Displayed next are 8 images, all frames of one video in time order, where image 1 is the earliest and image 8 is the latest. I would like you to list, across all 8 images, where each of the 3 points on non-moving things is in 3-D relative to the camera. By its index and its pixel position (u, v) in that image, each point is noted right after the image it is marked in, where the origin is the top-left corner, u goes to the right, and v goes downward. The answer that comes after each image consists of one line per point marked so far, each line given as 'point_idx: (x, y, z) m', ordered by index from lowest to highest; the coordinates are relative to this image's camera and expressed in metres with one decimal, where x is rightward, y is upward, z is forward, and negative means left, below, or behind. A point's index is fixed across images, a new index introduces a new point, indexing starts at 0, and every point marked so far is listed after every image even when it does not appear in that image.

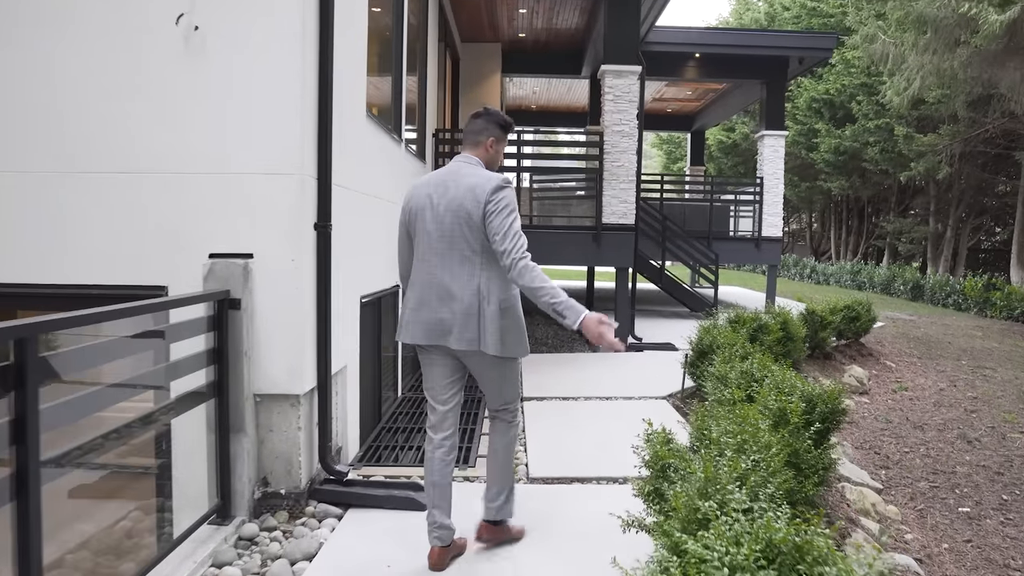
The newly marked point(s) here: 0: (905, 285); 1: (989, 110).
0: (+8.7, +0.1, +15.6) m
1: (+8.7, +3.3, +12.8) m
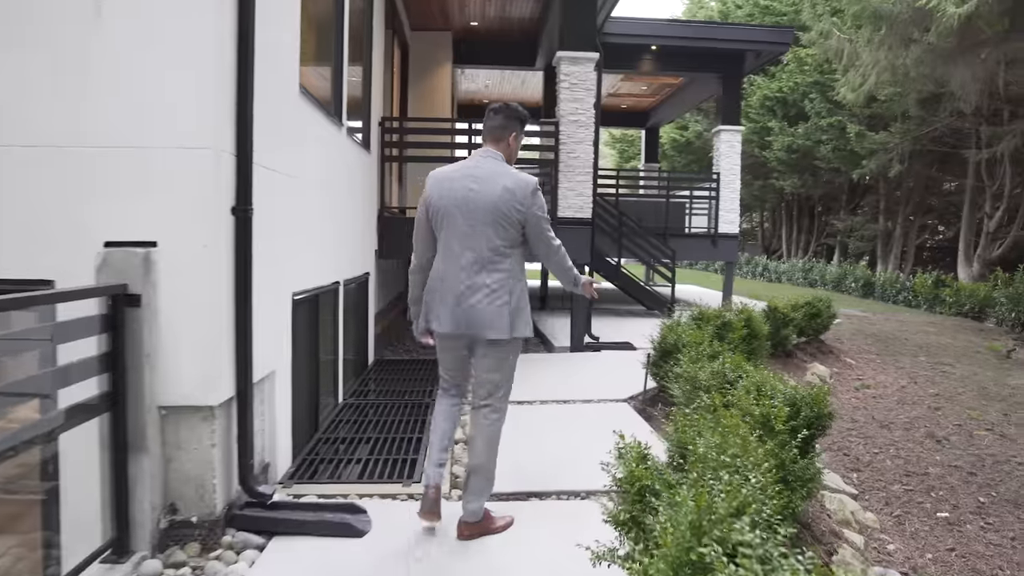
0: (+7.7, +0.1, +15.7) m
1: (+7.9, +3.3, +12.9) m
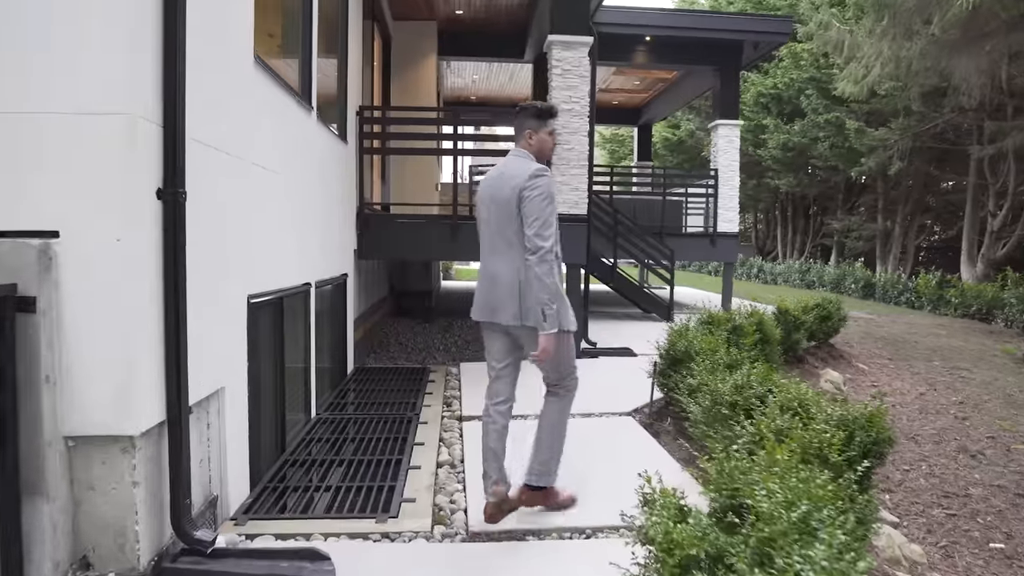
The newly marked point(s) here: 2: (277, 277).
0: (+7.5, +0.1, +15.3) m
1: (+7.7, +3.3, +12.5) m
2: (-1.4, +0.1, +4.1) m
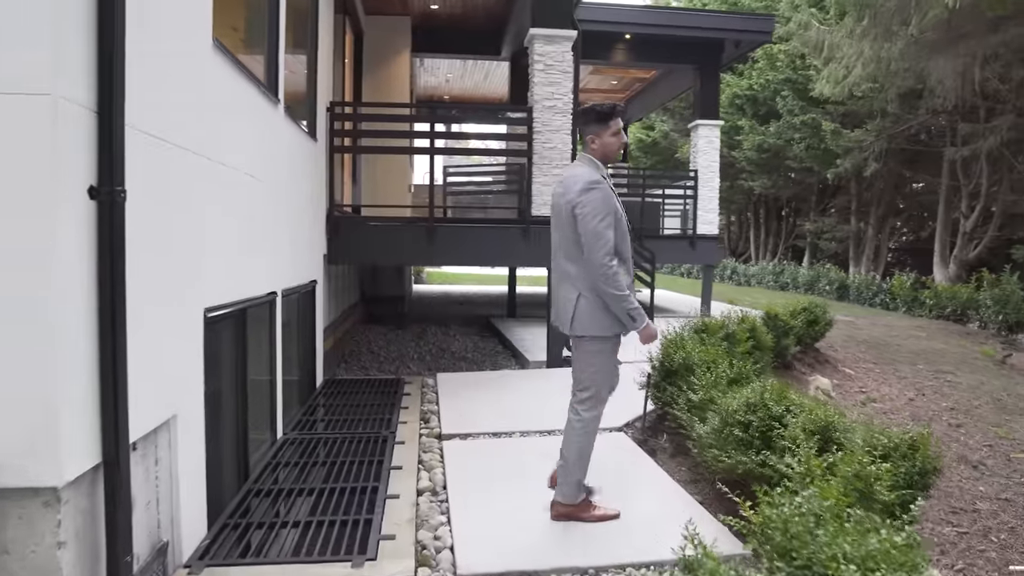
0: (+6.9, +0.1, +15.3) m
1: (+7.2, +3.3, +12.5) m
2: (-1.4, 0.0, +3.7) m
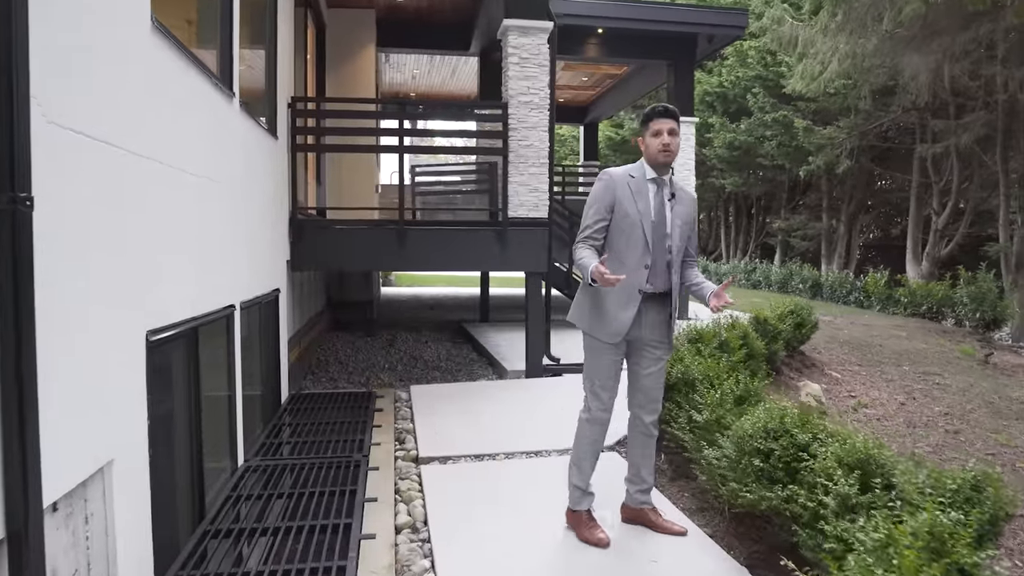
0: (+6.3, +0.1, +15.2) m
1: (+6.7, +3.3, +12.5) m
2: (-1.5, -0.1, +3.3) m
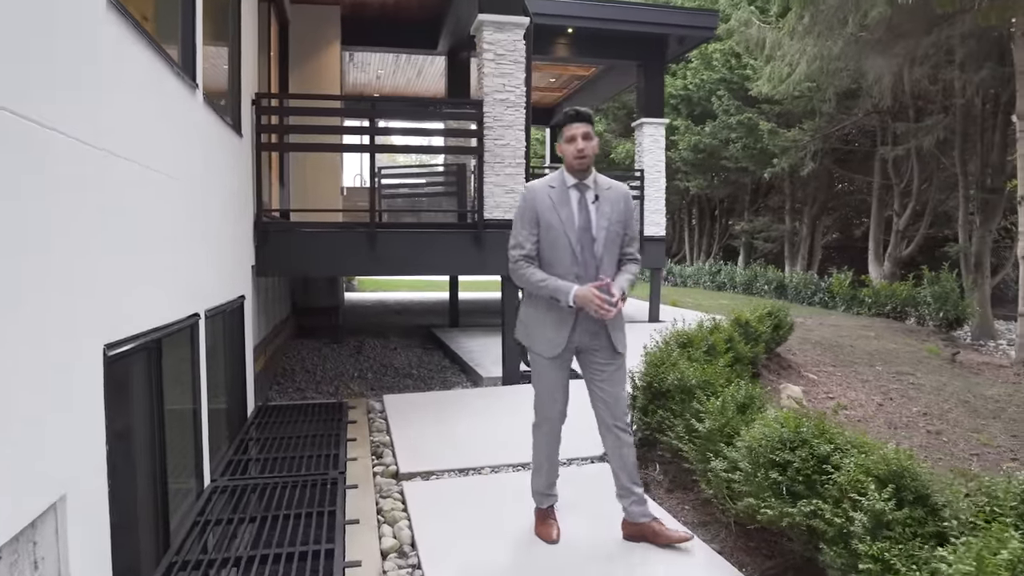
0: (+5.6, +0.1, +15.4) m
1: (+6.1, +3.3, +12.6) m
2: (-1.5, -0.1, +3.0) m
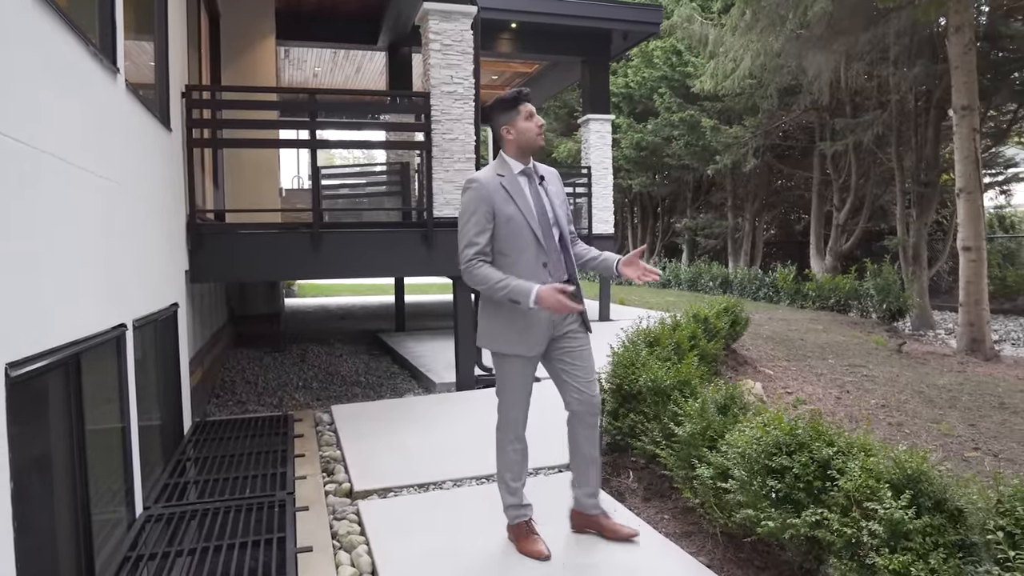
0: (+4.4, +0.2, +15.5) m
1: (+5.1, +3.4, +12.9) m
2: (-1.7, -0.1, +2.6) m
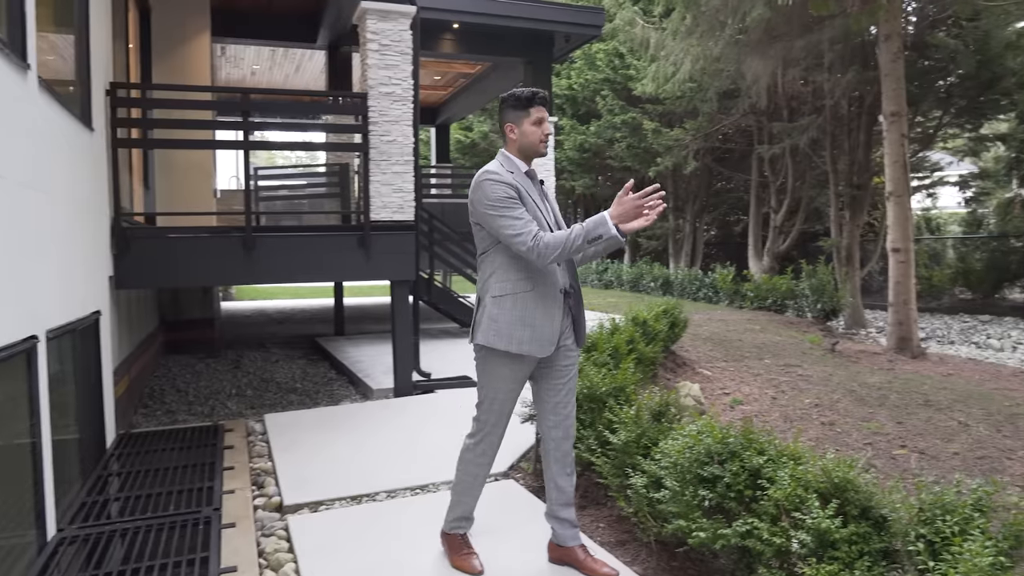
0: (+3.2, +0.2, +15.7) m
1: (+4.1, +3.4, +13.1) m
2: (-1.9, -0.2, +2.4) m
